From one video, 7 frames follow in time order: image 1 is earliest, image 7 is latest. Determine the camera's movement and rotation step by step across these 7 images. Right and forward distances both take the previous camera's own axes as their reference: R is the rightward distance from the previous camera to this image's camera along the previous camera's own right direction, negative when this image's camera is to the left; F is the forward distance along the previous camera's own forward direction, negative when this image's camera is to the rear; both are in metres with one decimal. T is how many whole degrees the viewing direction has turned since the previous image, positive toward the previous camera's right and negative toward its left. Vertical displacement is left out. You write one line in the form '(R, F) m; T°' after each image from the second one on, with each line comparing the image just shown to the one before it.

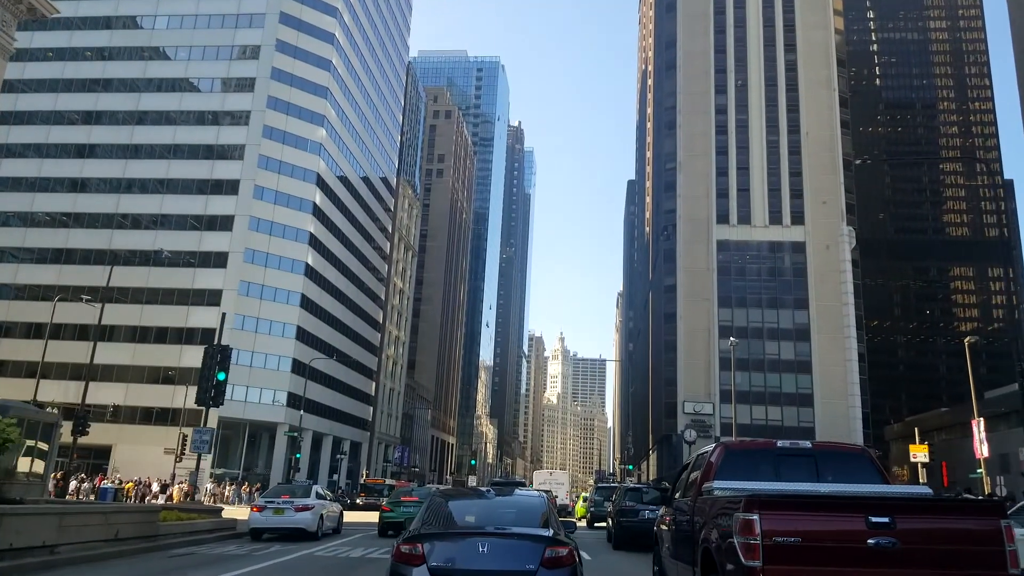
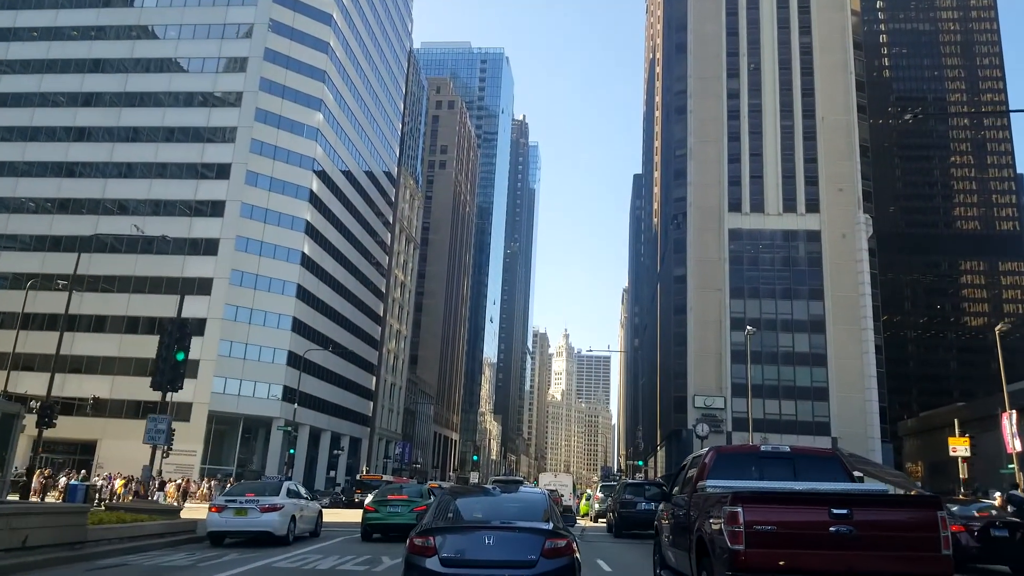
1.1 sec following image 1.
(0.0, +2.5) m; 0°
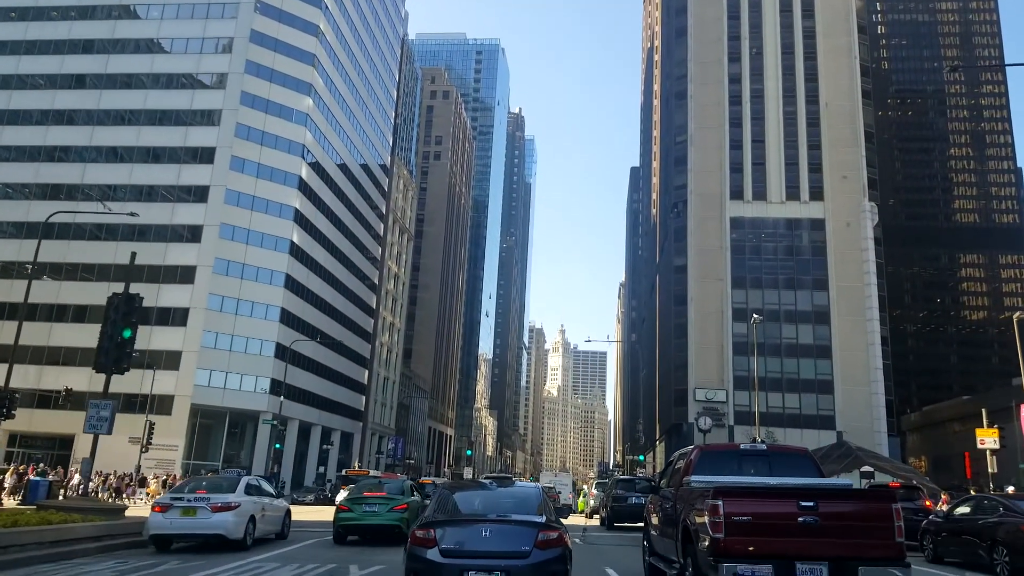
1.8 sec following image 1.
(+0.1, +2.1) m; 0°
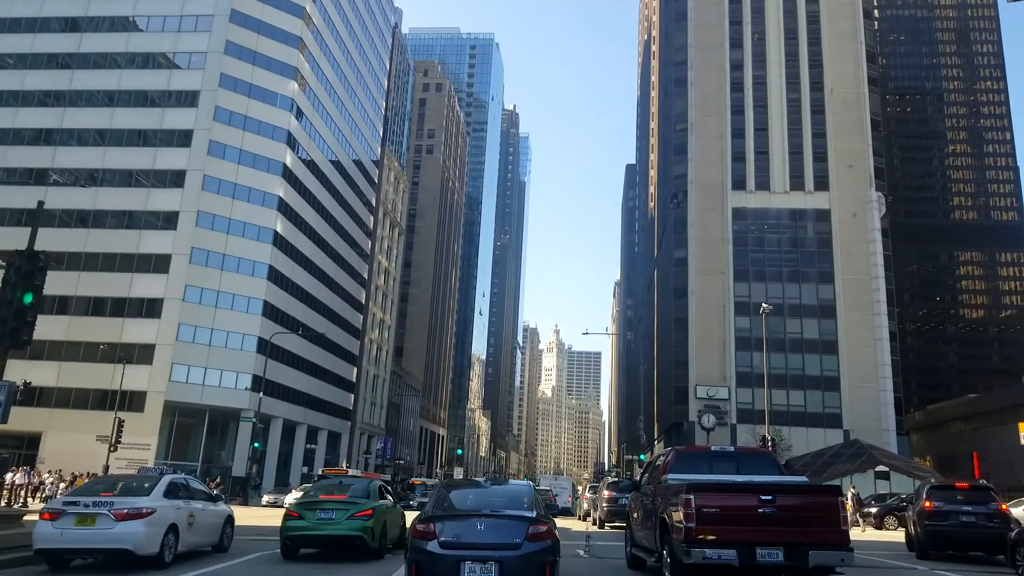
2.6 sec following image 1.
(+0.1, +2.7) m; 0°
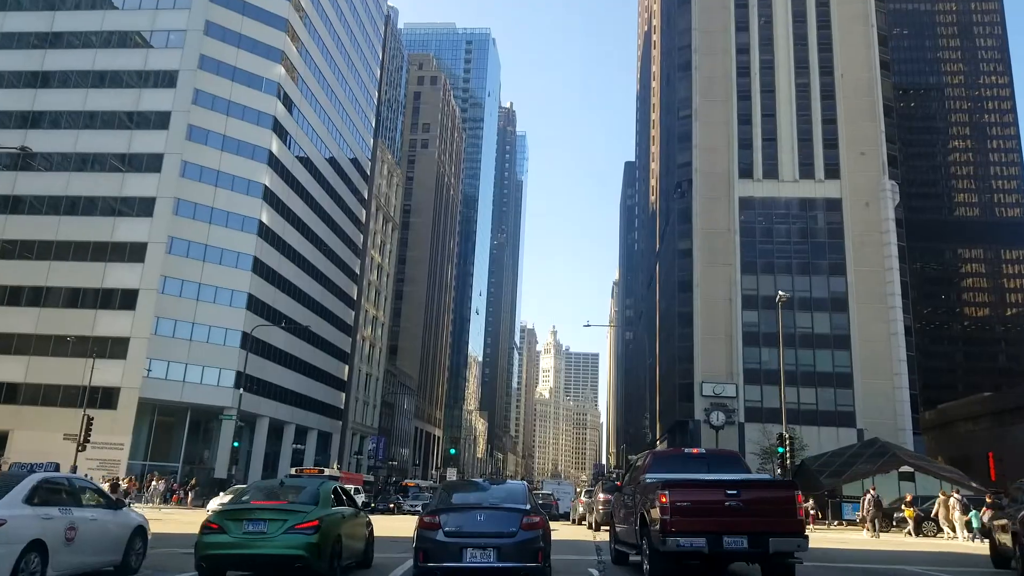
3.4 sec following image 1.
(0.0, +2.9) m; 0°
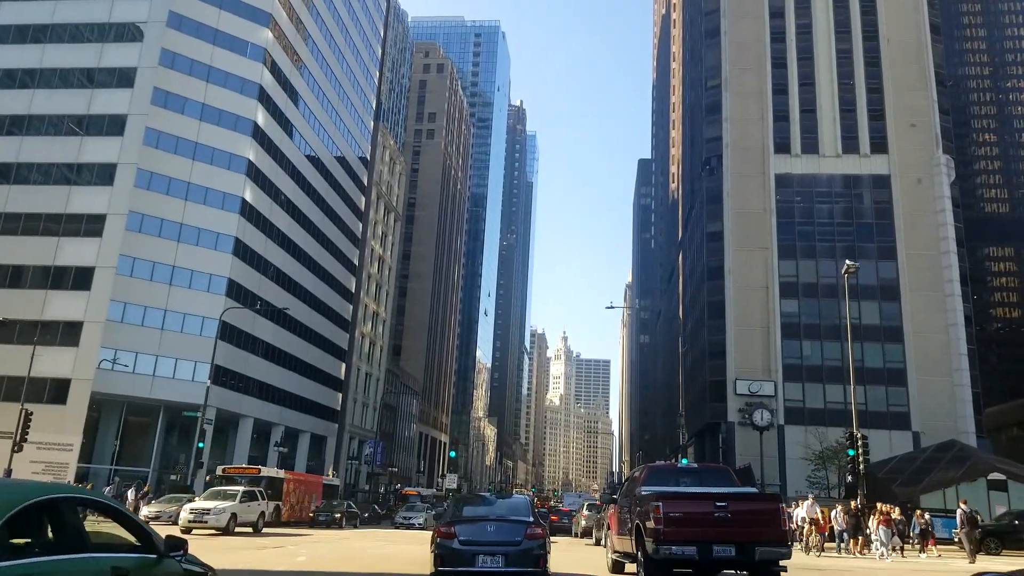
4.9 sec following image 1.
(-0.1, +6.3) m; -1°
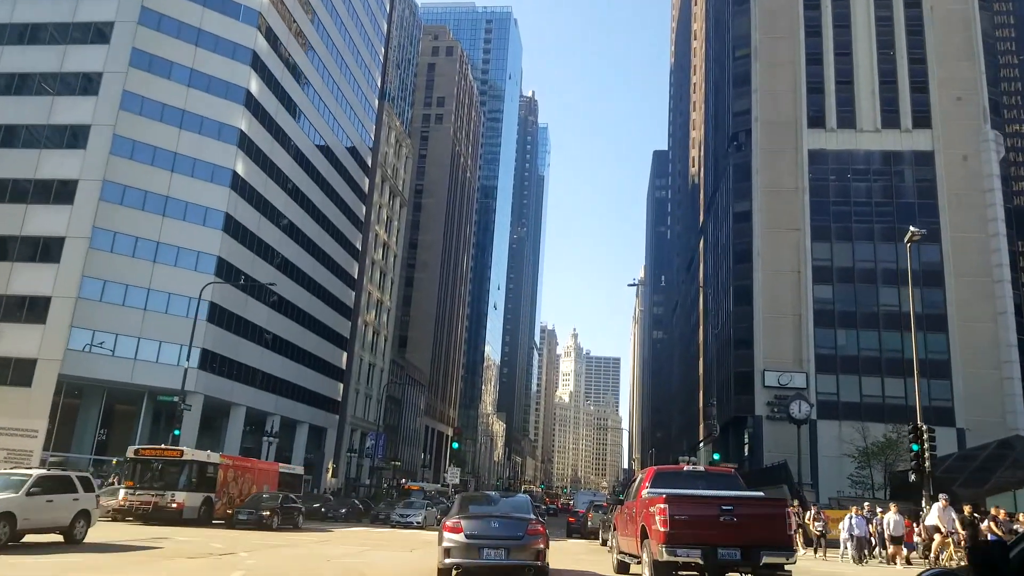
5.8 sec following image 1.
(-0.1, +3.9) m; -1°
